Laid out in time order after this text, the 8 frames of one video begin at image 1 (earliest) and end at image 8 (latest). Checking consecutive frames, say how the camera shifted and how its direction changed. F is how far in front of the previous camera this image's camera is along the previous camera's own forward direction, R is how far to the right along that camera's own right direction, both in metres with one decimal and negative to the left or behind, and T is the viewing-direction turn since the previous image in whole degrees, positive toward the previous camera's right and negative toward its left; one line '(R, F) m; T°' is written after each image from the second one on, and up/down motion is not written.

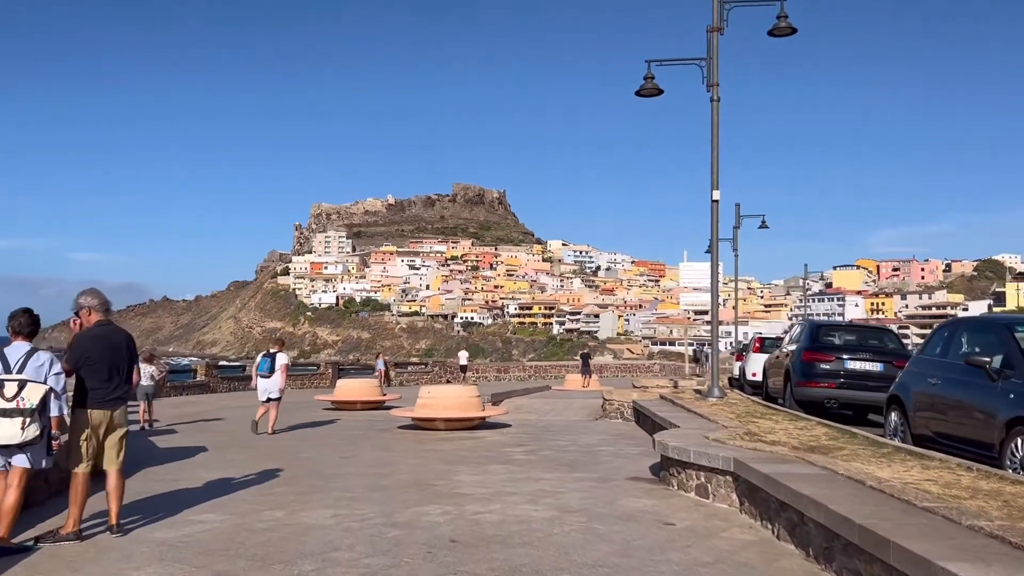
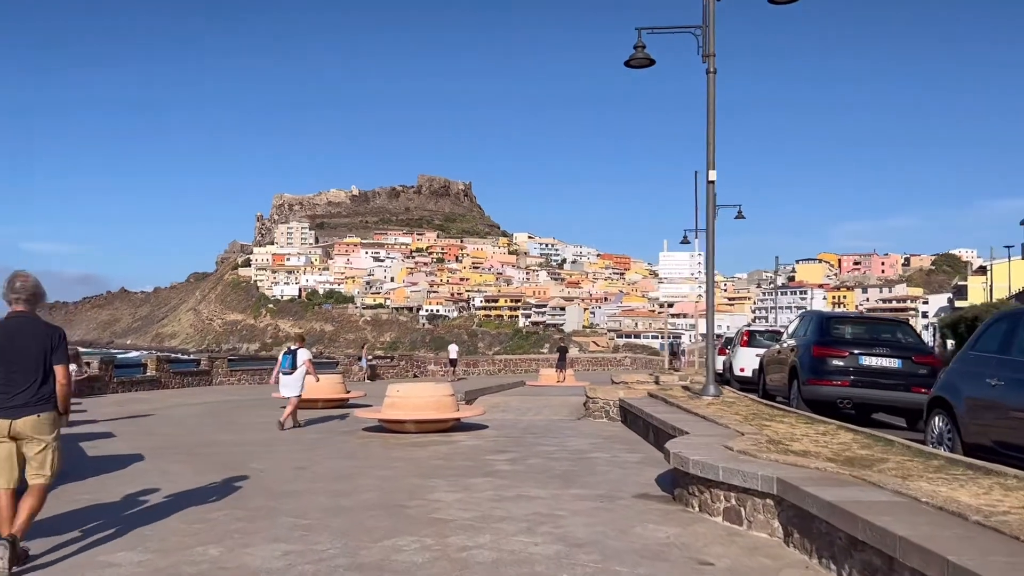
(-0.2, +1.4) m; +2°
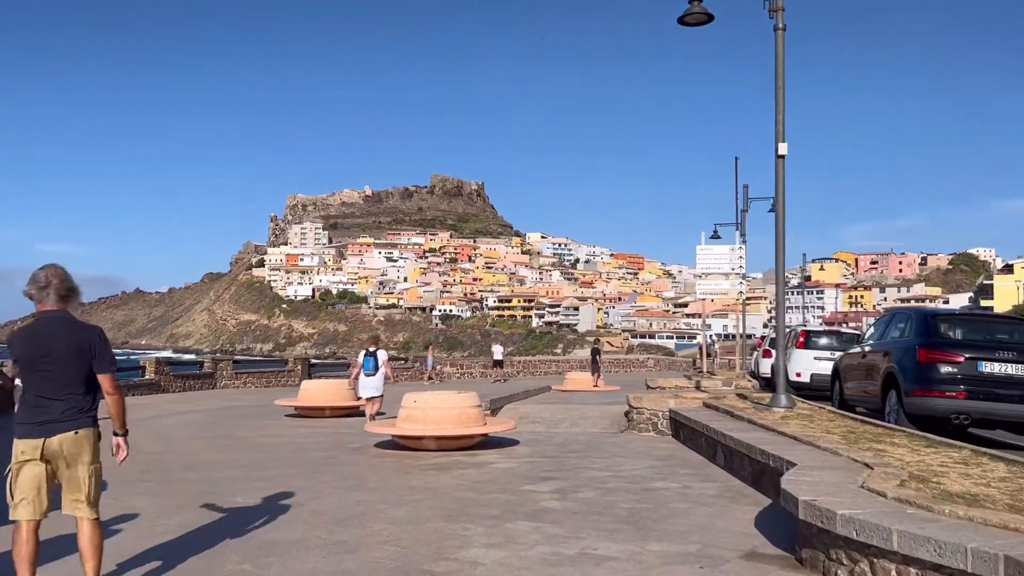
(-0.3, +2.1) m; -1°
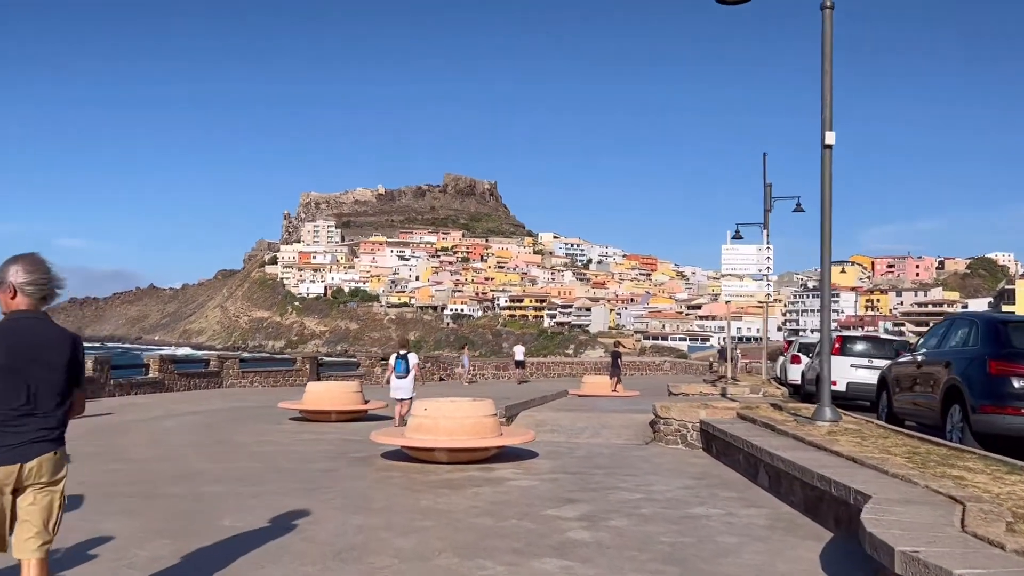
(-0.1, +1.0) m; -1°
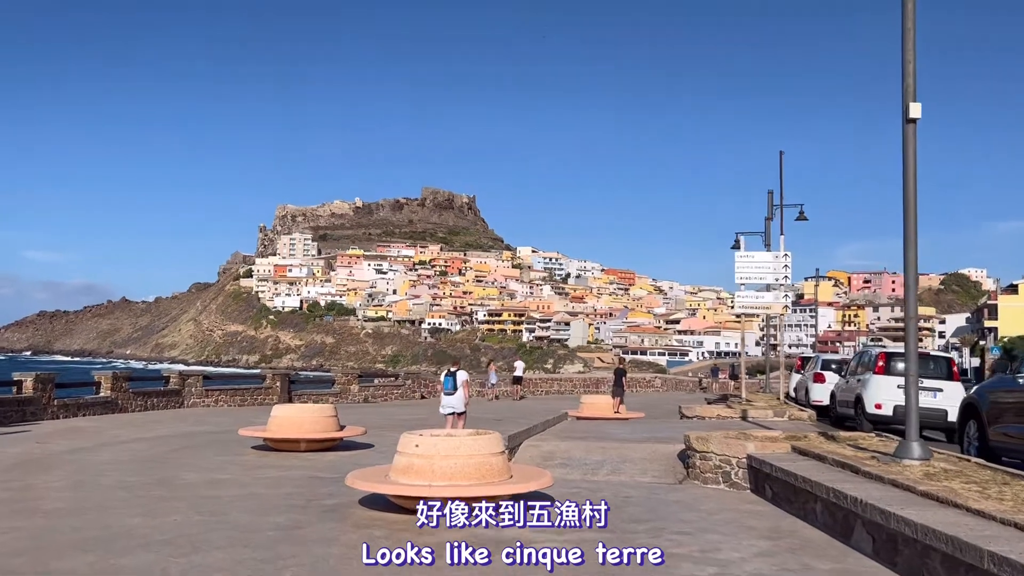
(-0.4, +2.2) m; +1°
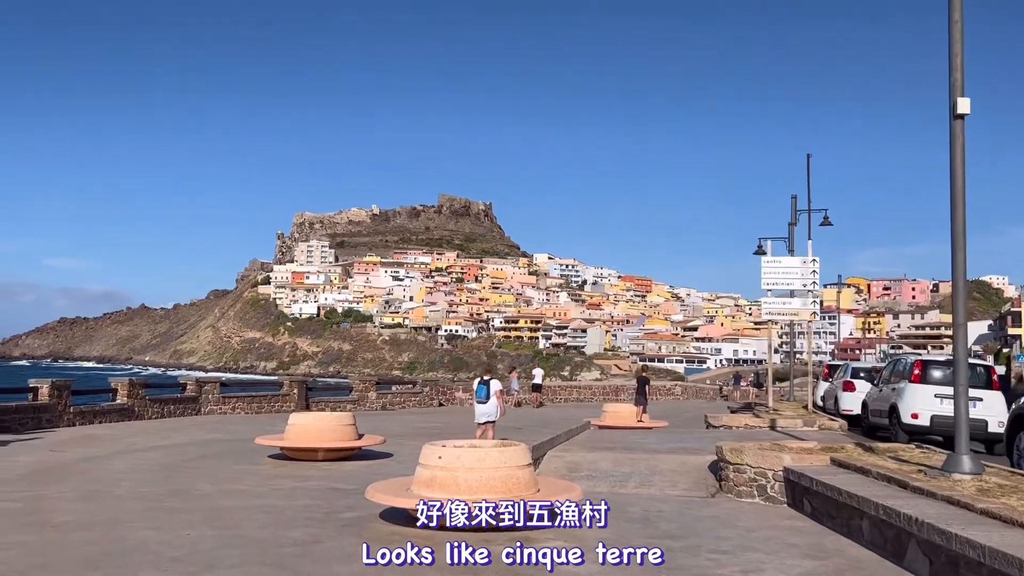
(-0.1, +0.4) m; -1°
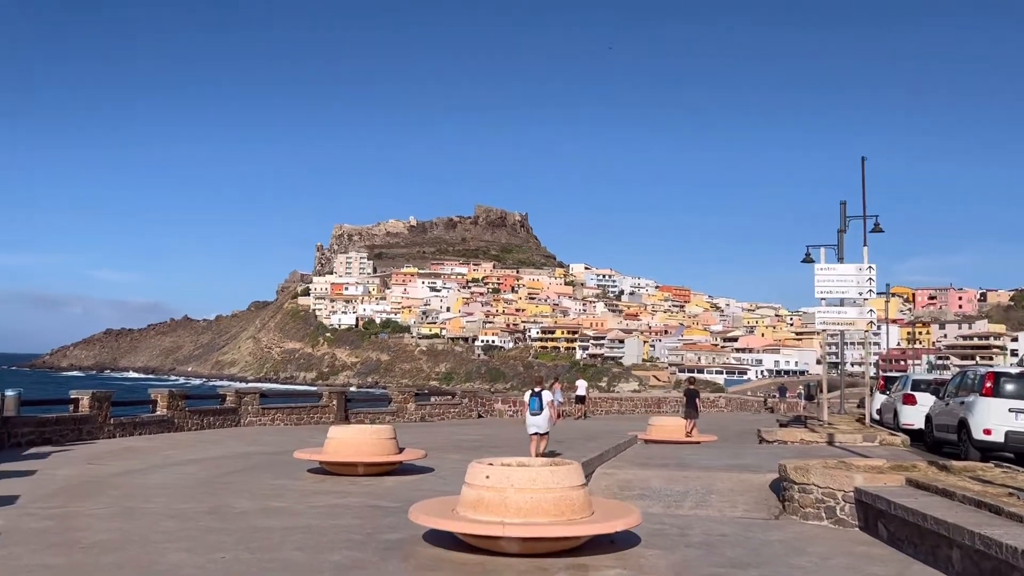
(-0.1, +0.5) m; -2°
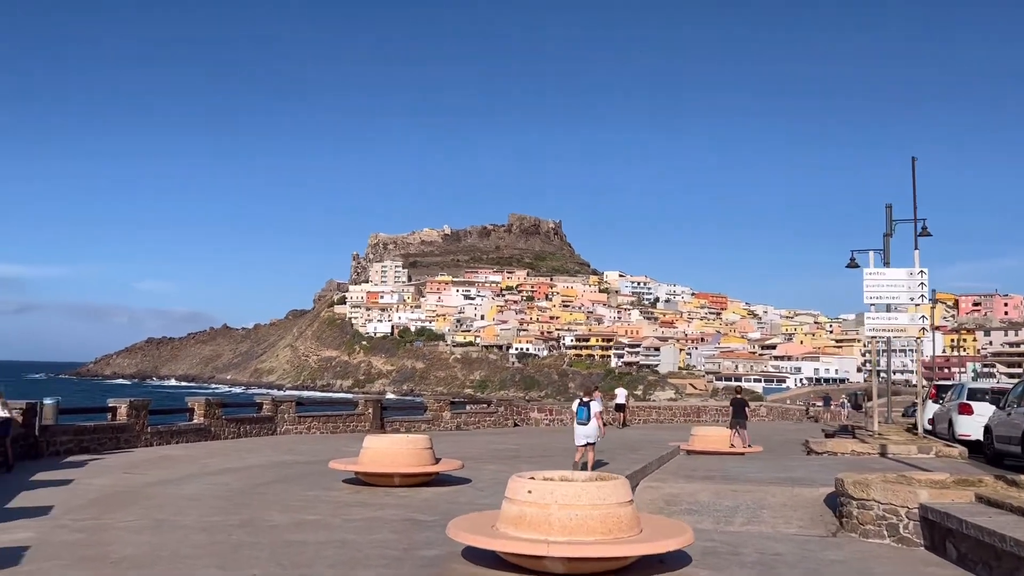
(-0.1, +0.4) m; -2°
